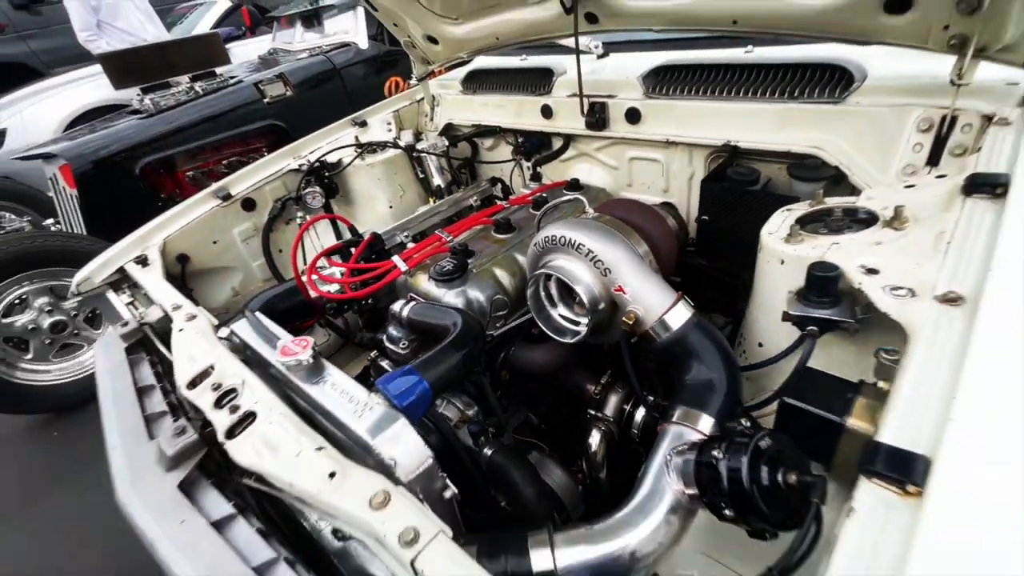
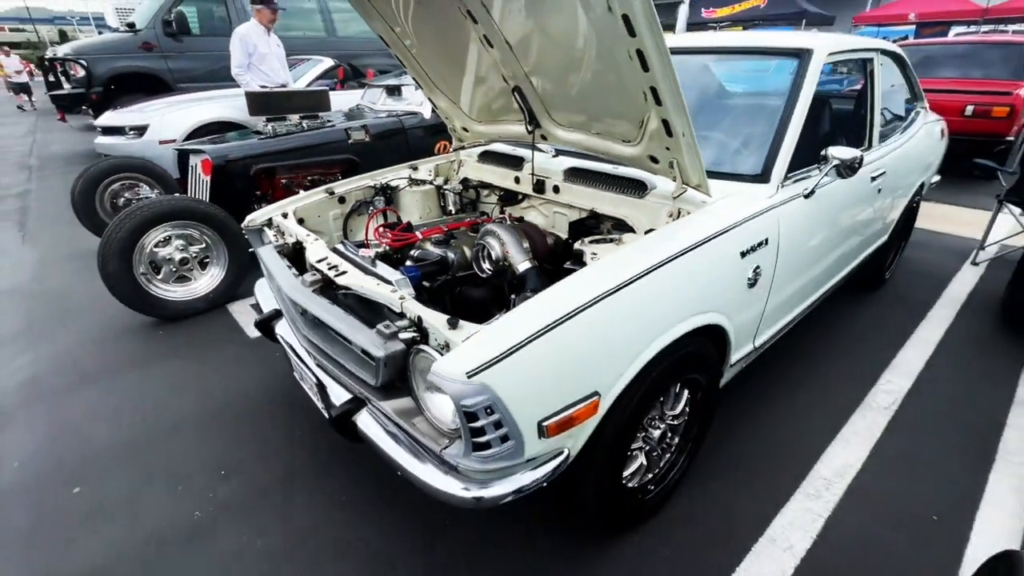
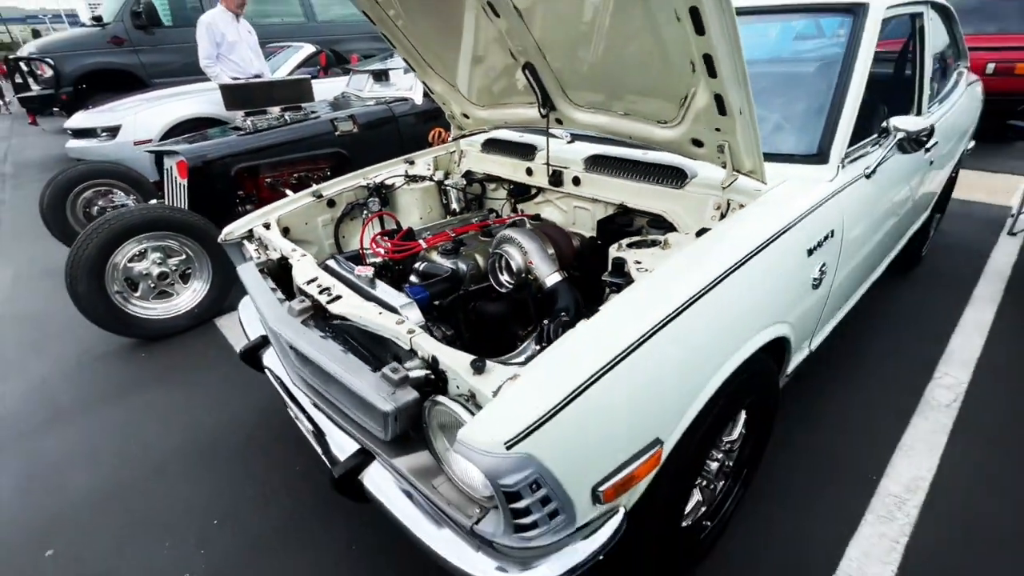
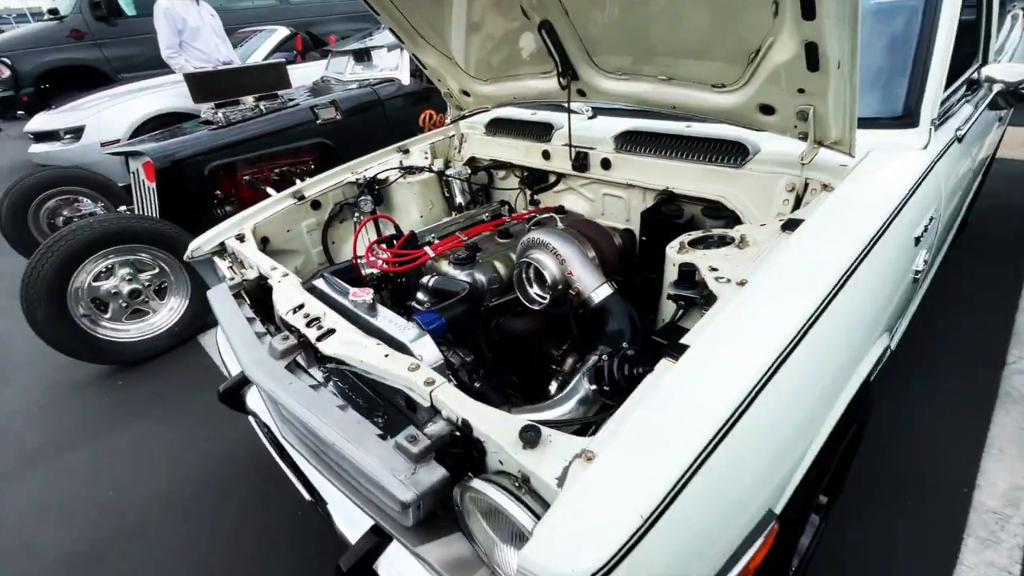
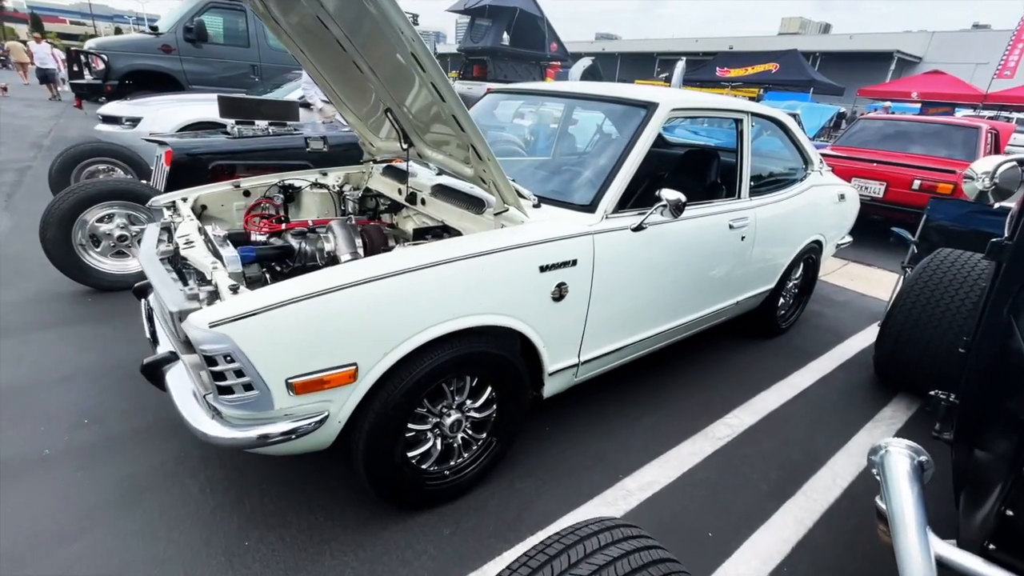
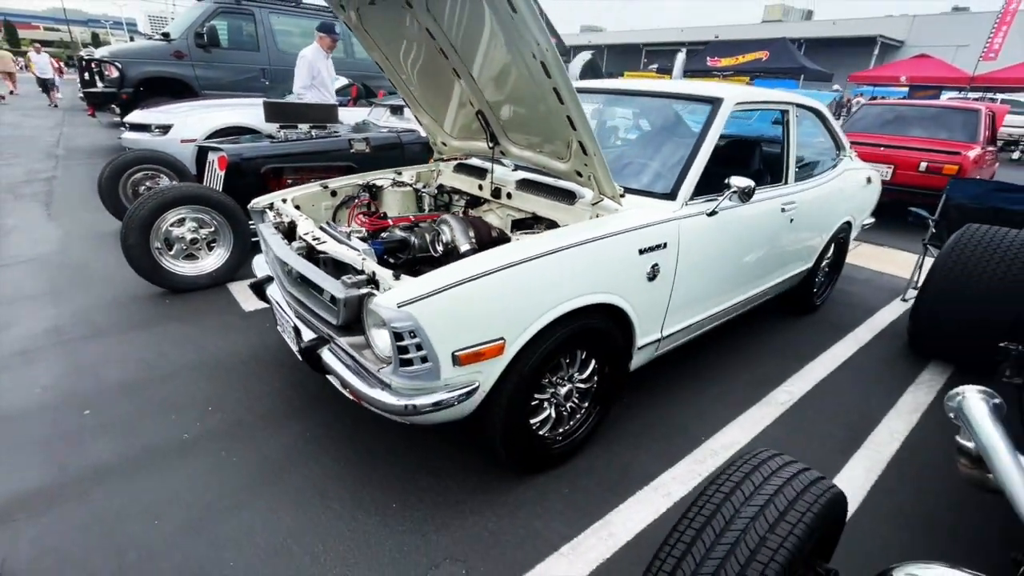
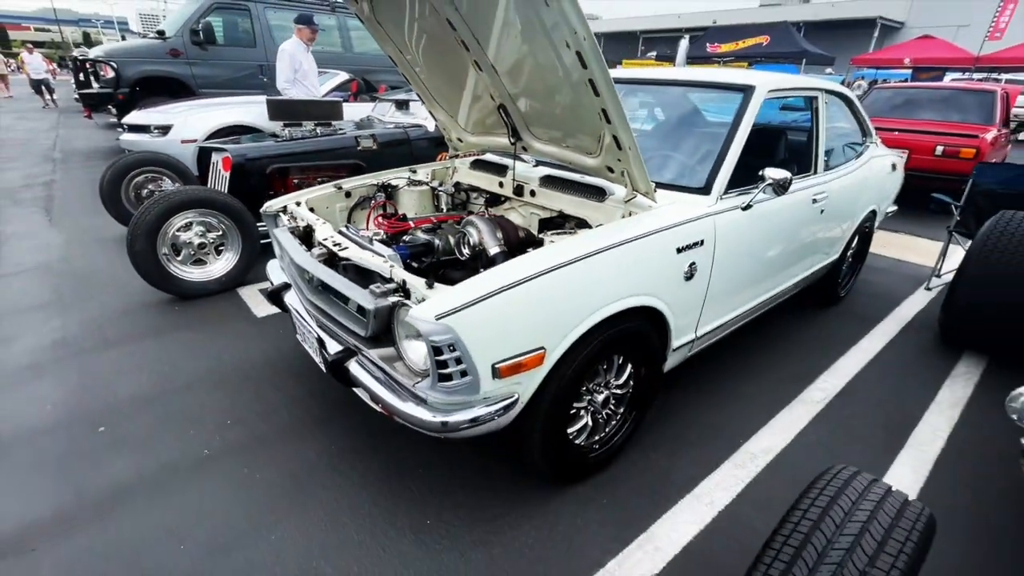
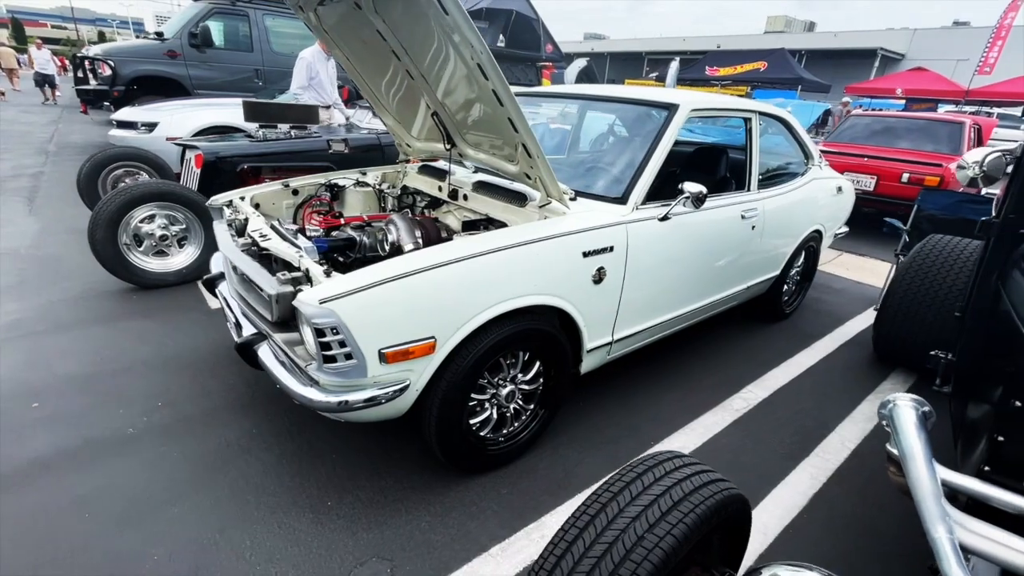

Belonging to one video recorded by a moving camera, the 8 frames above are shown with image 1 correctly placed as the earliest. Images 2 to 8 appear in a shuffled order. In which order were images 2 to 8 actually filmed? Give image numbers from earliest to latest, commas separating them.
4, 3, 2, 7, 6, 8, 5
